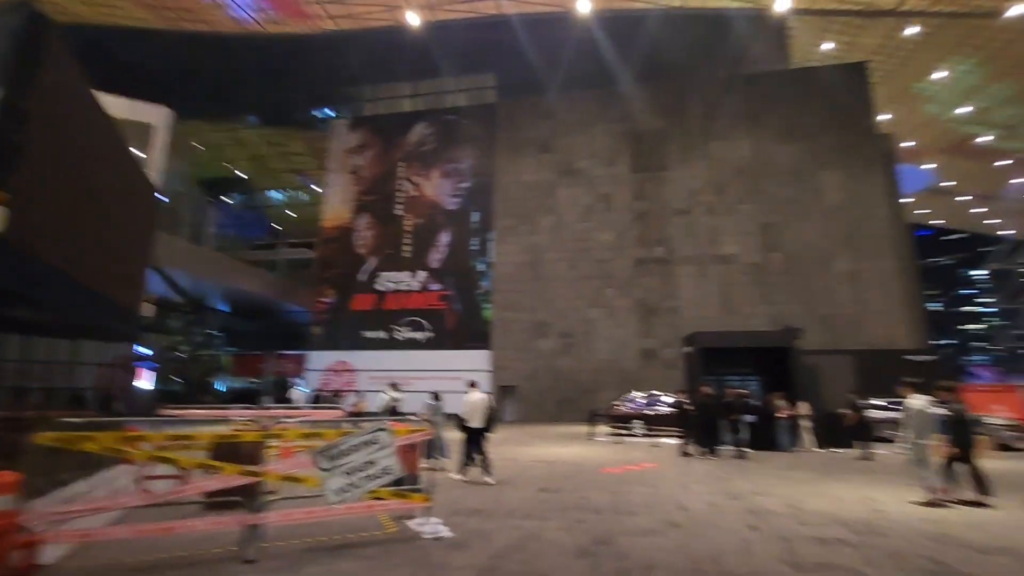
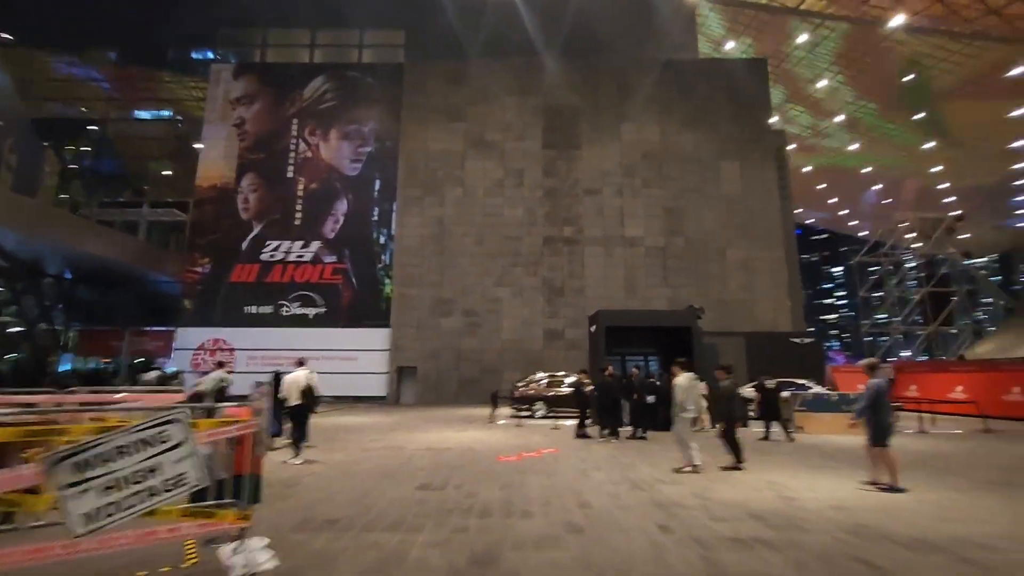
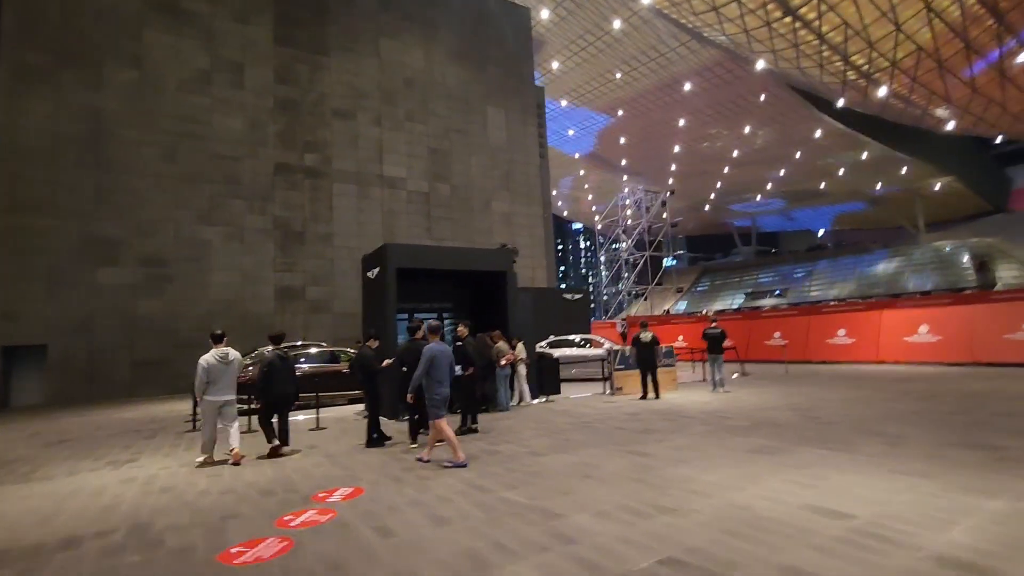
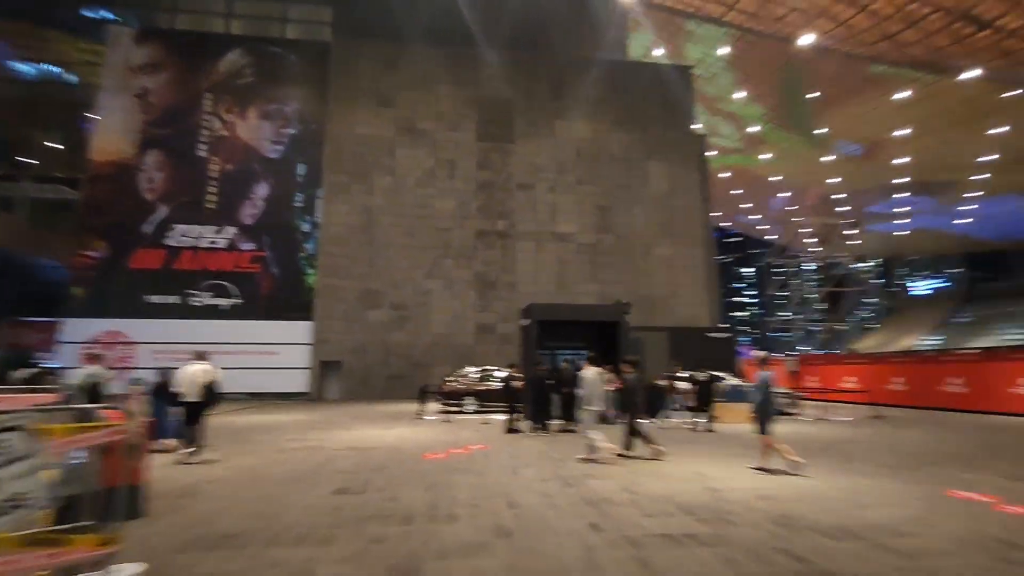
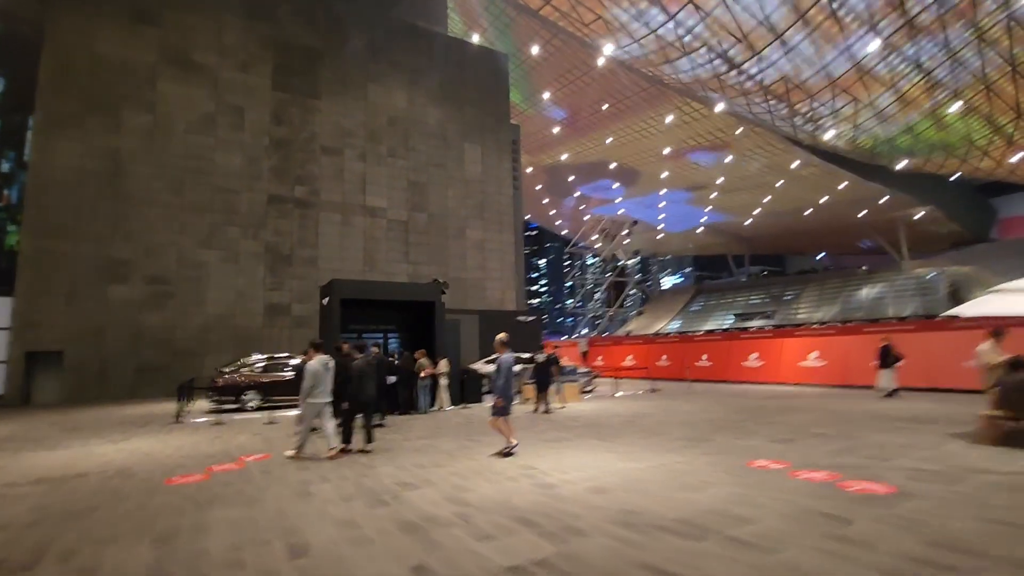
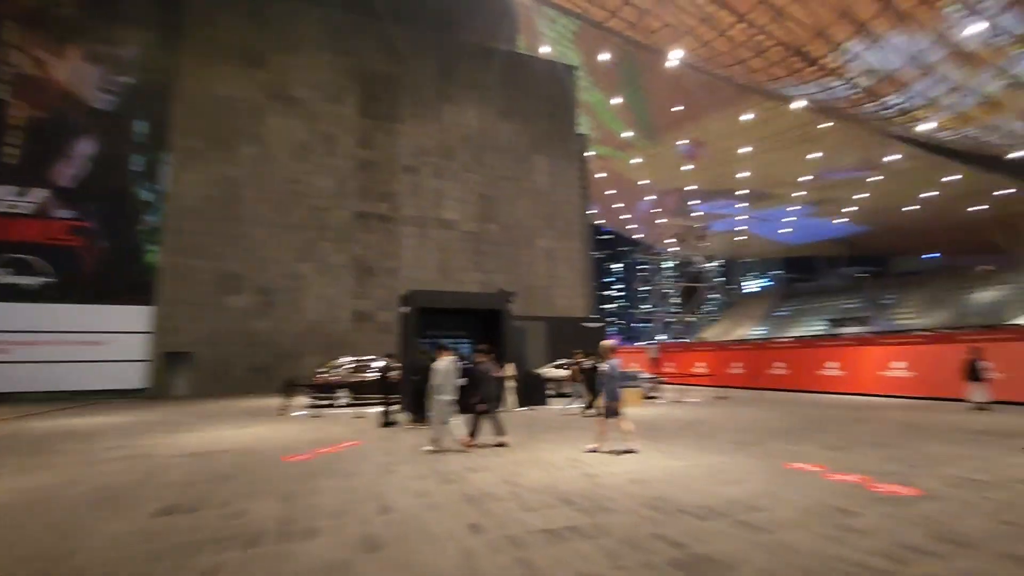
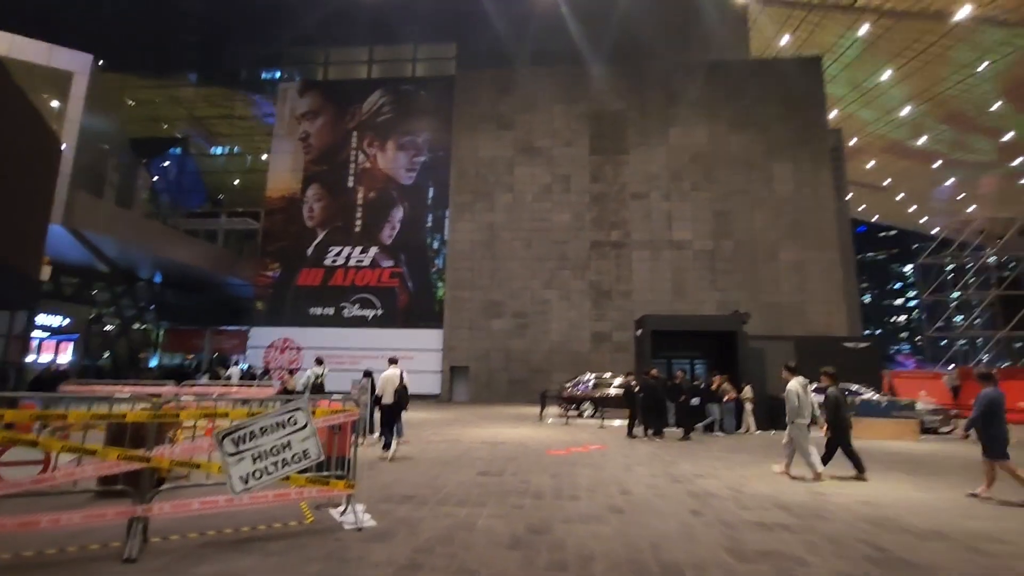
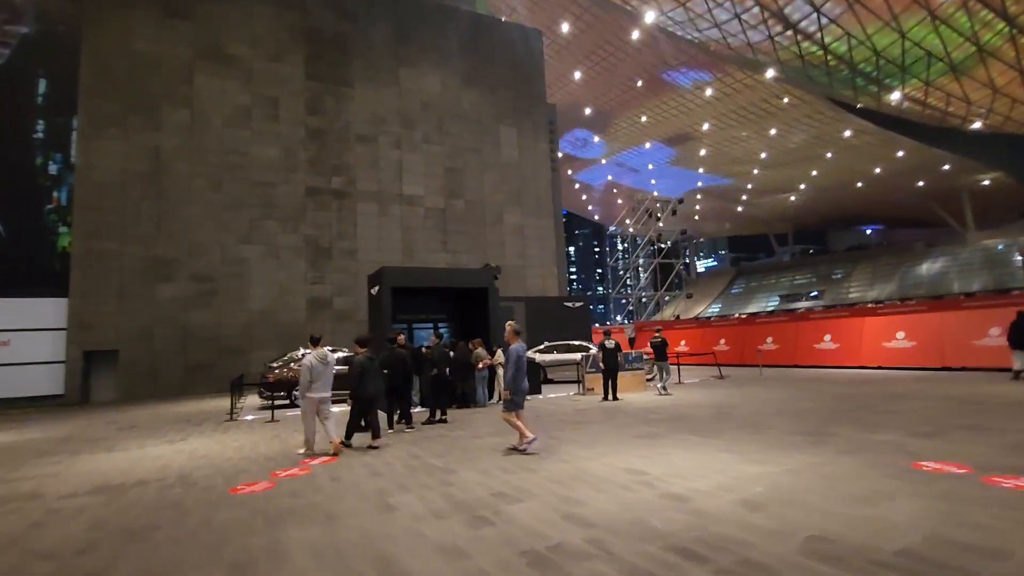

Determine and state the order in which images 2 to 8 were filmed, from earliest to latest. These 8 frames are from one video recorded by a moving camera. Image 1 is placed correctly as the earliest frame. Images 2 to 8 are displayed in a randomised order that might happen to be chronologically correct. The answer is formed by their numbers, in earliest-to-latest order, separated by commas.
7, 2, 4, 6, 5, 8, 3
